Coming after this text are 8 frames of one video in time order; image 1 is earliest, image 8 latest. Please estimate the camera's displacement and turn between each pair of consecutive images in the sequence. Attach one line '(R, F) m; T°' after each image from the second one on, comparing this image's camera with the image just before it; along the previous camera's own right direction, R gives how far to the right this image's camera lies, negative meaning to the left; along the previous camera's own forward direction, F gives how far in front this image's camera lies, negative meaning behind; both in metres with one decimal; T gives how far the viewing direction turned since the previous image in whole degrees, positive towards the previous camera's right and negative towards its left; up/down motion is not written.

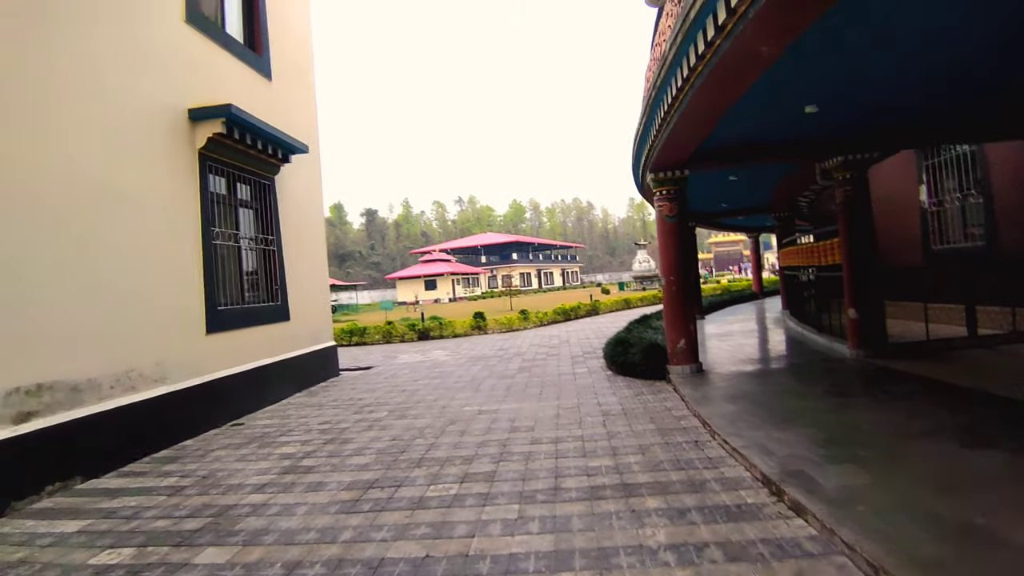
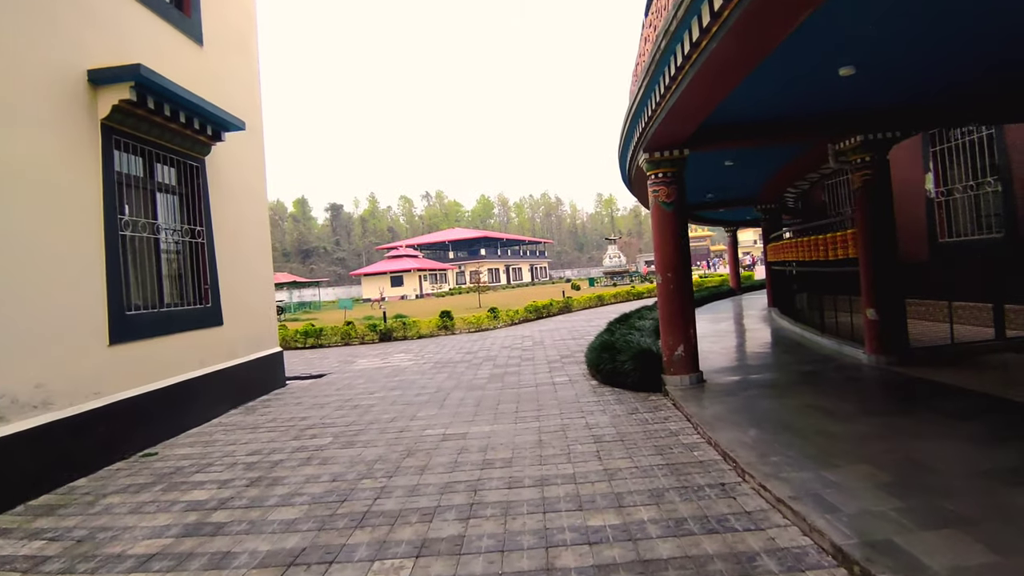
(0.0, +0.9) m; +3°
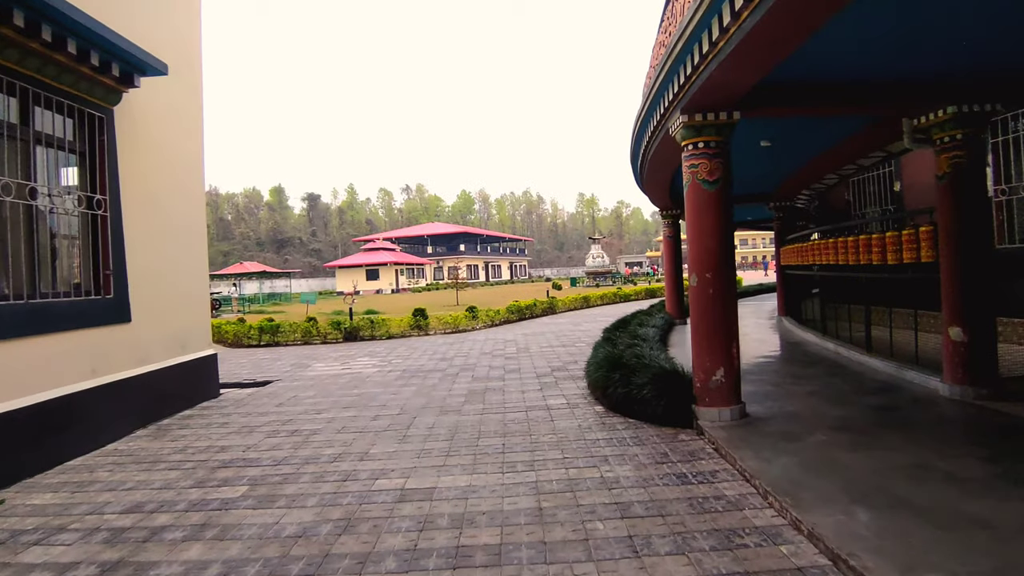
(-0.1, +1.2) m; +2°
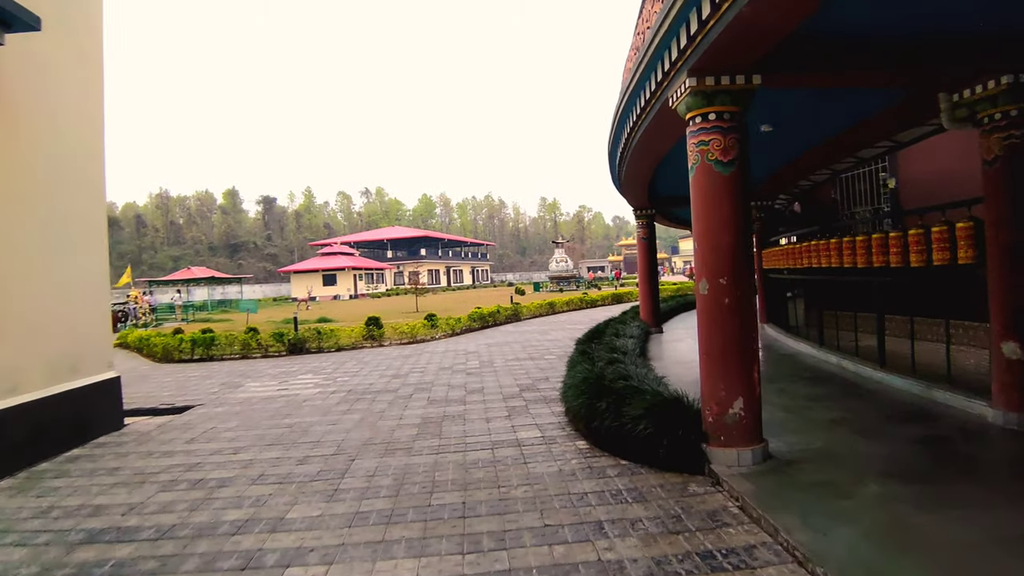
(0.0, +0.9) m; +3°
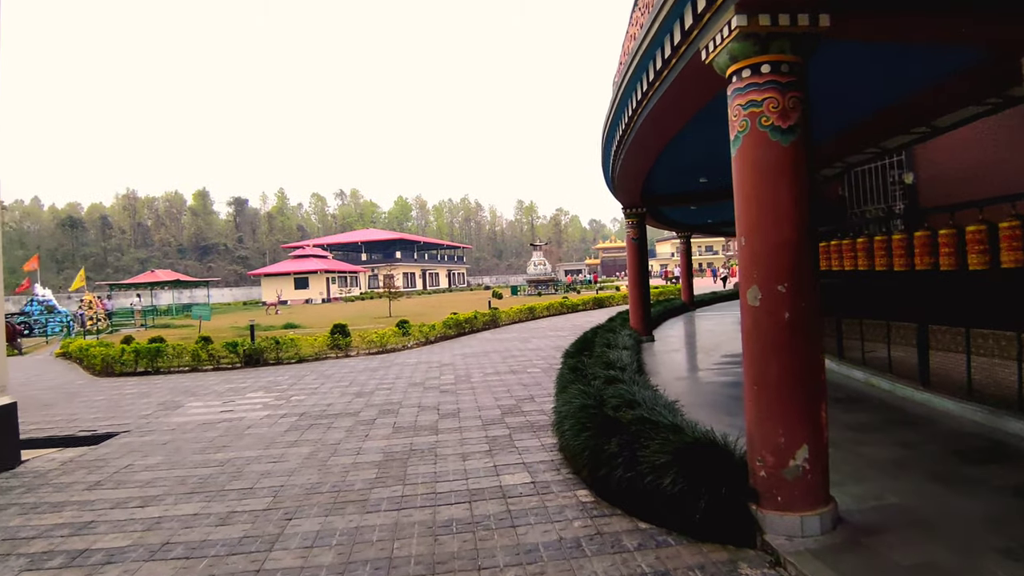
(0.0, +0.8) m; +2°
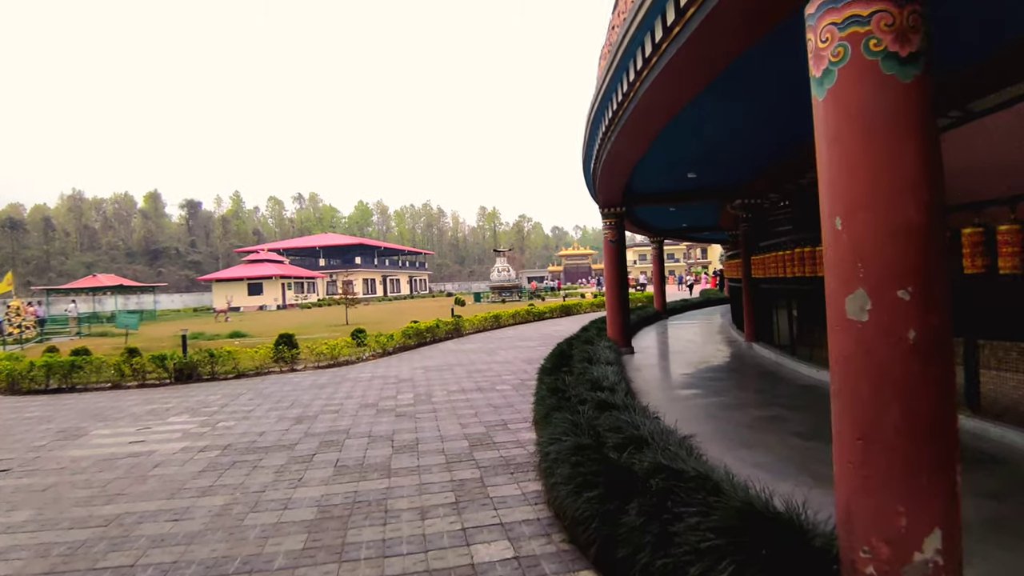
(-0.1, +0.8) m; +3°
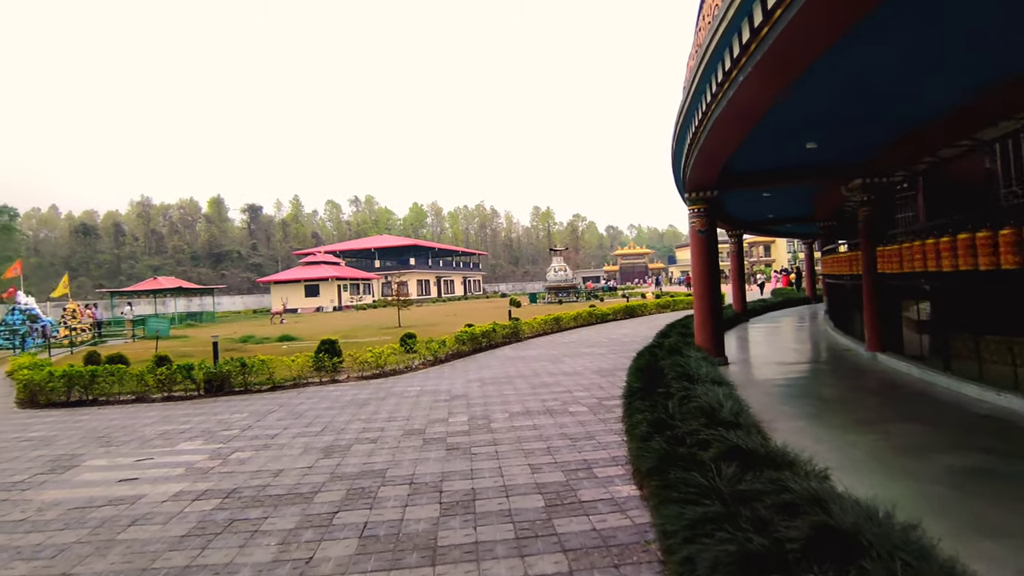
(-0.2, +1.1) m; -5°
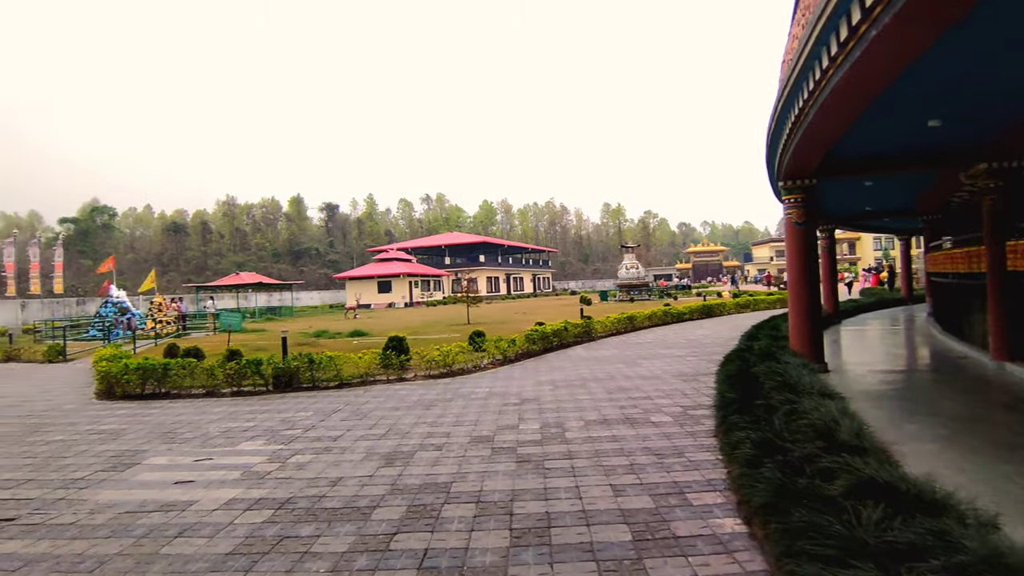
(-0.1, +0.4) m; -6°
